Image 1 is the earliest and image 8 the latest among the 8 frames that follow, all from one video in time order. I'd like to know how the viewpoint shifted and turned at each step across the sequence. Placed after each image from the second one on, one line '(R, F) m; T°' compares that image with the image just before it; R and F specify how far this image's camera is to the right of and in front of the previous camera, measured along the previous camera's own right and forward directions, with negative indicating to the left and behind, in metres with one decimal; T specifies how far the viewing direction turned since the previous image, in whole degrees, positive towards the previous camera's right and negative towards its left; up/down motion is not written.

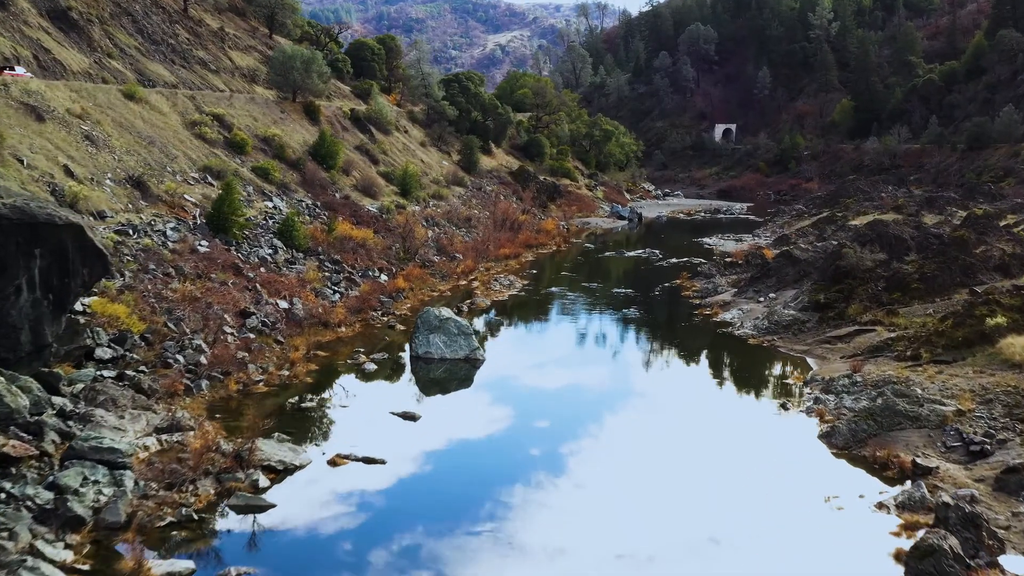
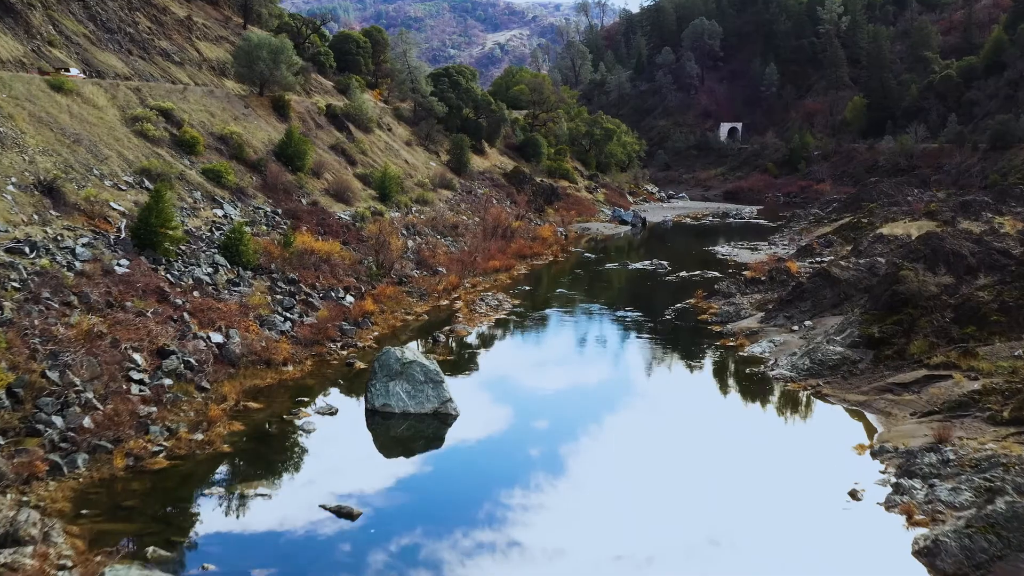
(+0.2, +3.7) m; 0°
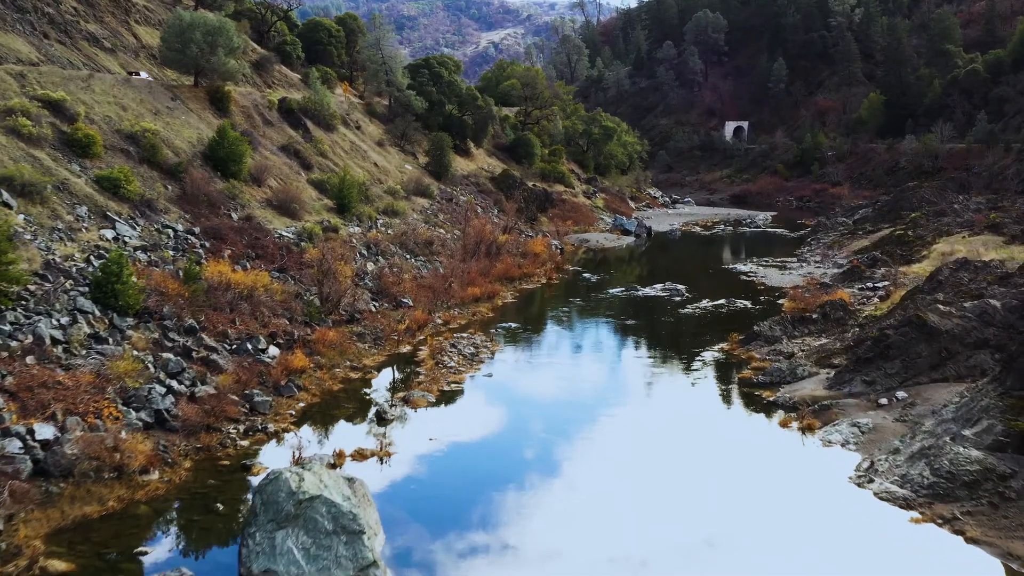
(+0.2, +5.4) m; 0°
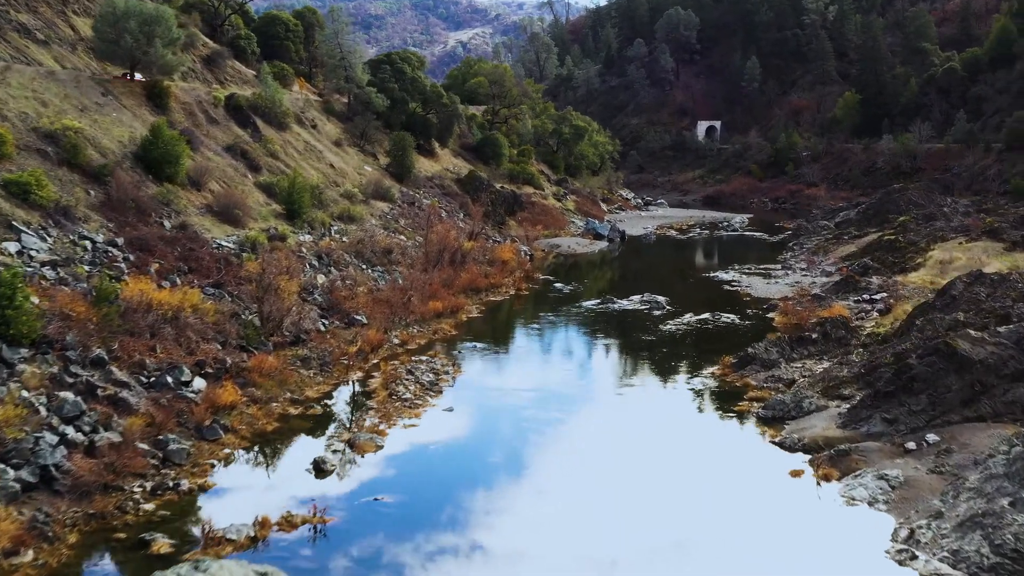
(+0.1, +2.1) m; +2°
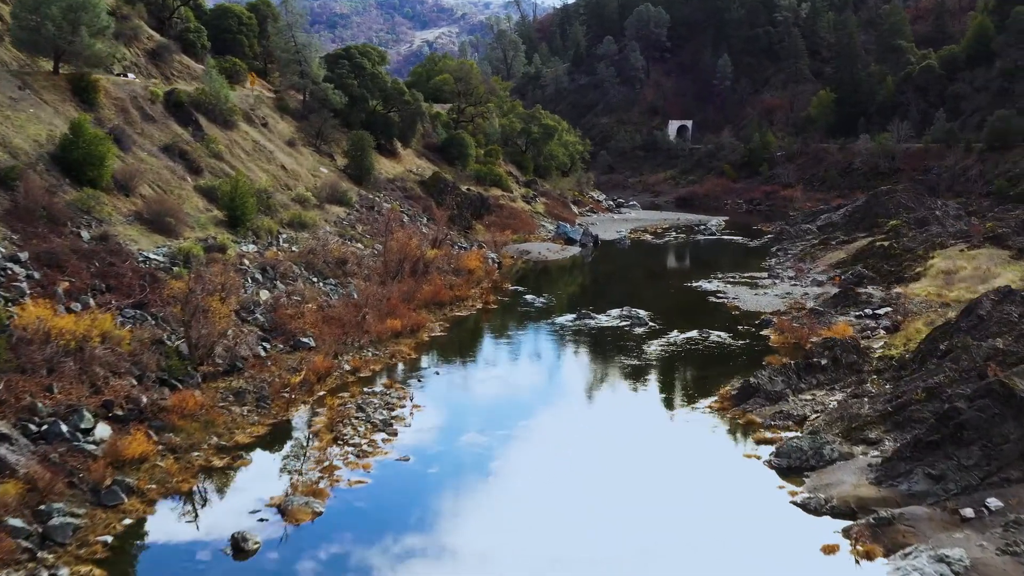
(0.0, +2.2) m; +2°
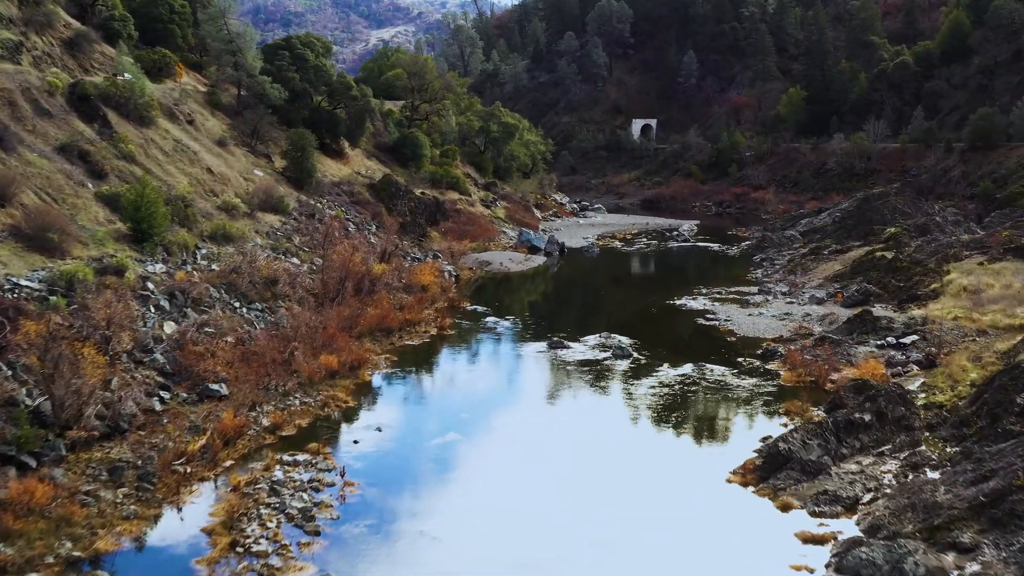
(0.0, +3.3) m; +2°
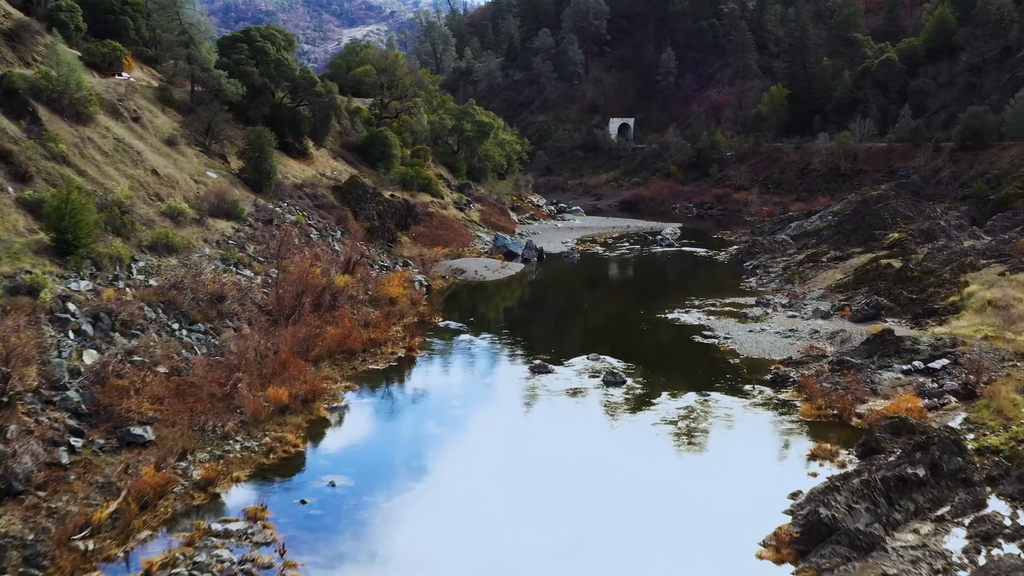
(-0.1, +2.1) m; +1°
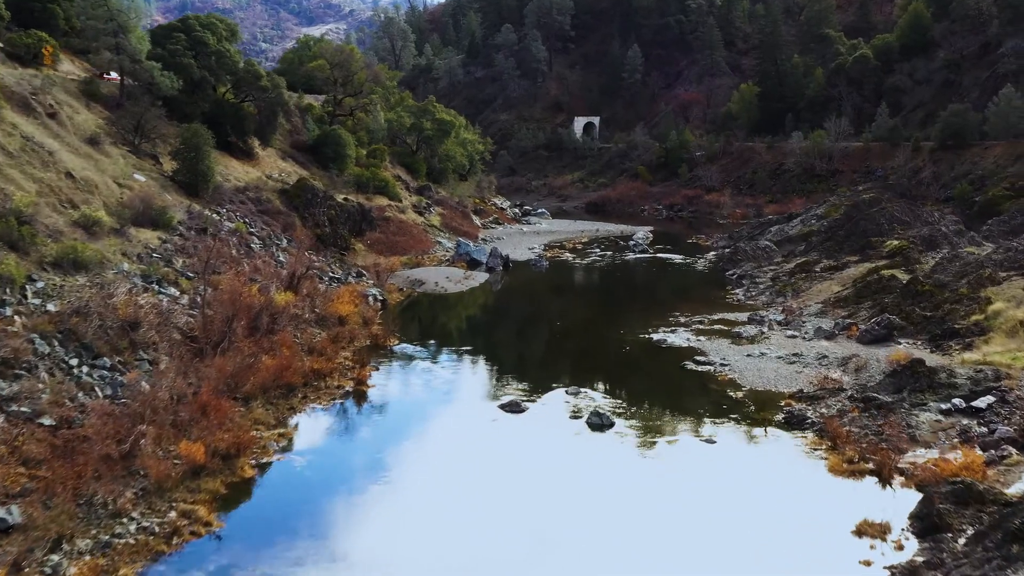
(-0.1, +2.5) m; +2°
